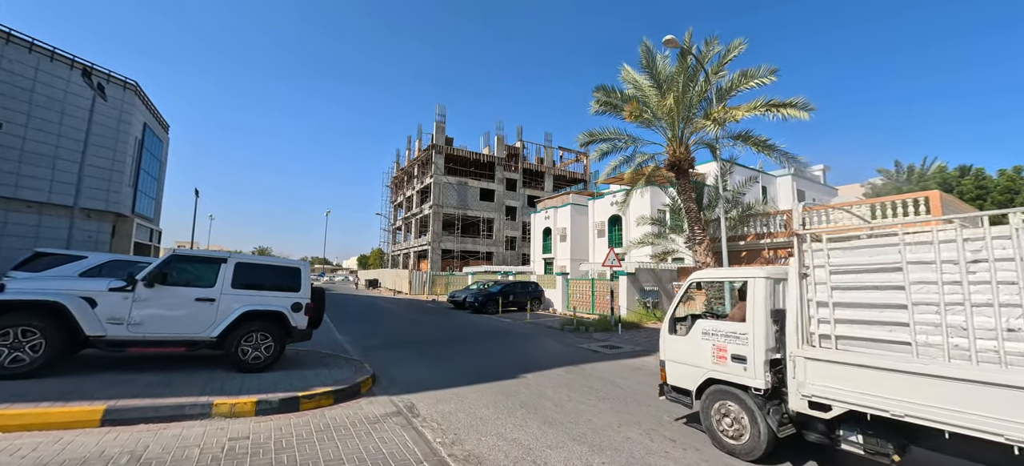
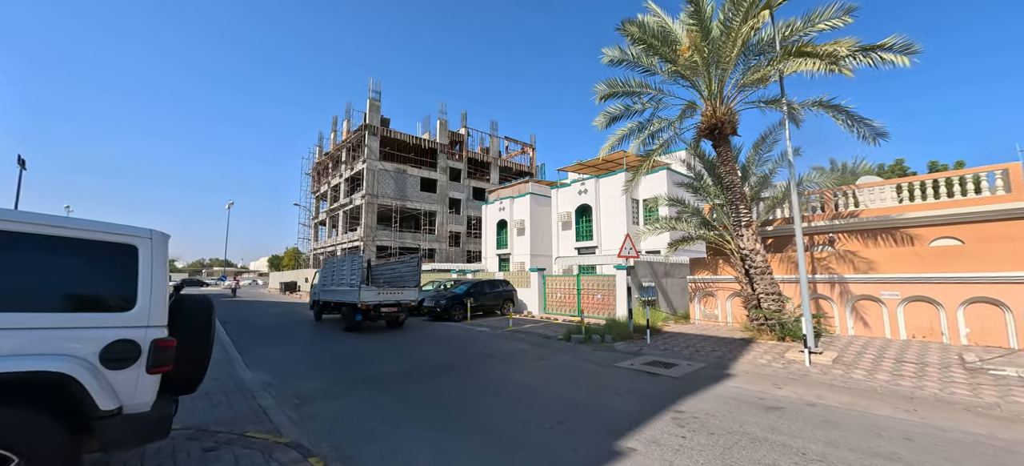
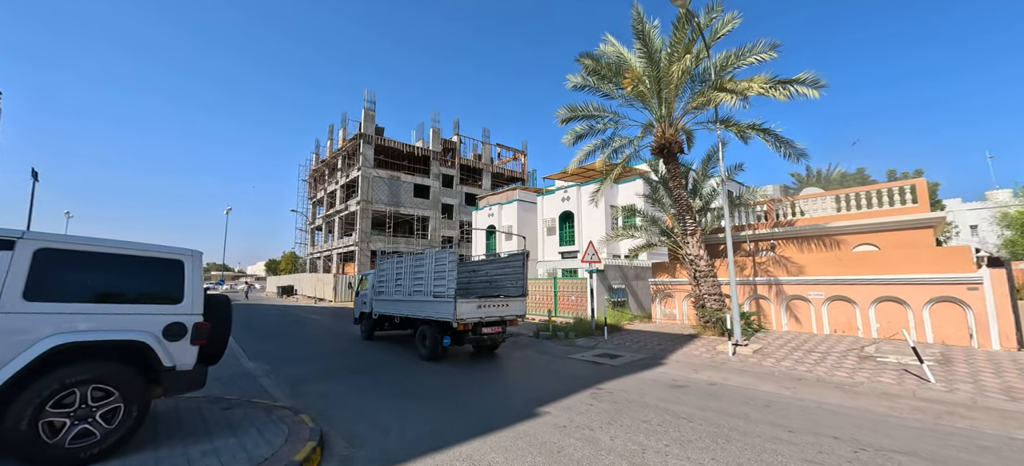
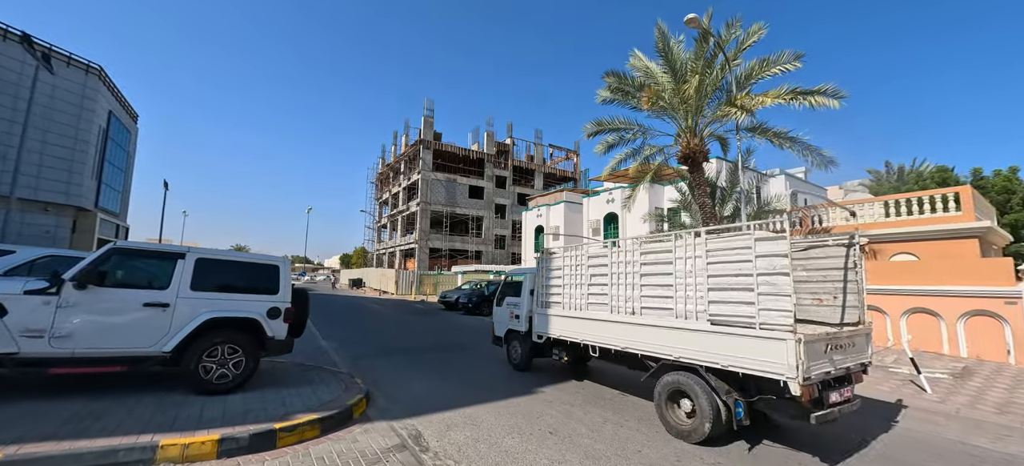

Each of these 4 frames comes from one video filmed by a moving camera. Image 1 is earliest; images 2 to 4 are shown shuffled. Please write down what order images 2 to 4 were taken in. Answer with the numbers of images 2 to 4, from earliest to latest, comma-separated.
4, 3, 2
